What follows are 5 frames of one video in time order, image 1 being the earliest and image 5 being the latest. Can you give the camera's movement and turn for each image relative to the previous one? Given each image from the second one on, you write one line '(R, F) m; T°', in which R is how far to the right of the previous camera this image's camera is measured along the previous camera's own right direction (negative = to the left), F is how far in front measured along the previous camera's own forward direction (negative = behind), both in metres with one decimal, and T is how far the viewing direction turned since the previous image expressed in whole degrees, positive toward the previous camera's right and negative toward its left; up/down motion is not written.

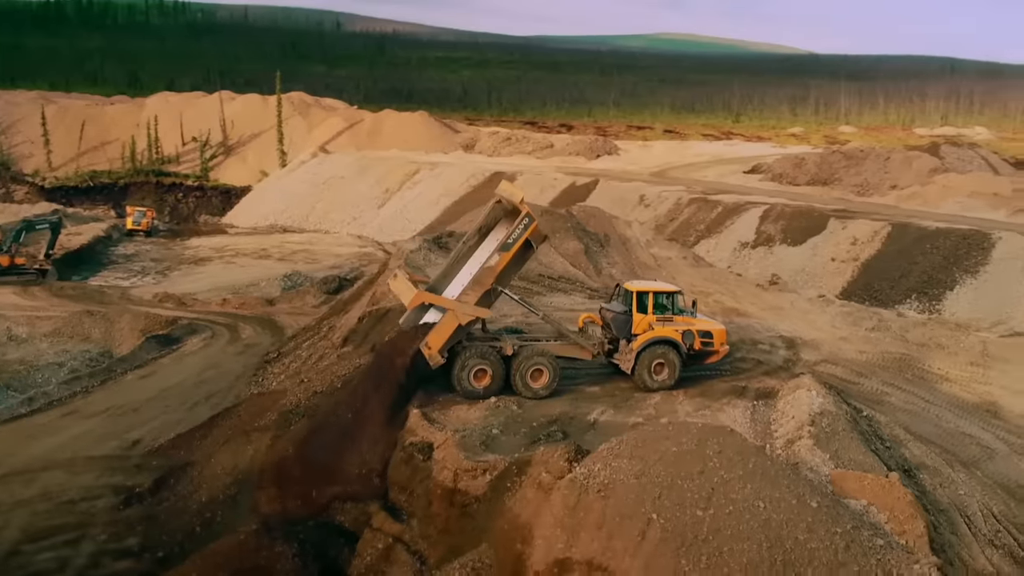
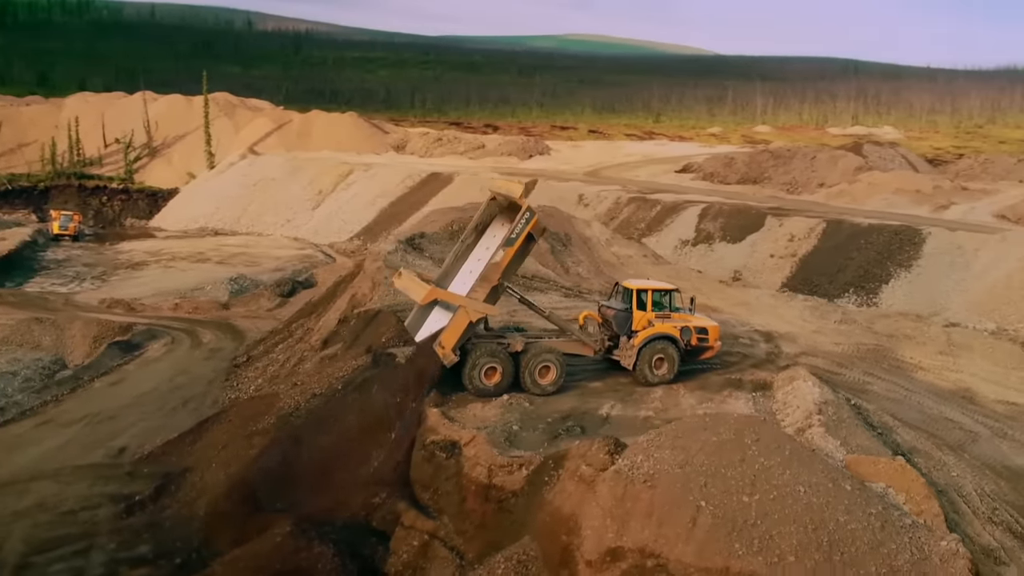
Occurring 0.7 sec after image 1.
(-0.8, -0.1) m; +5°
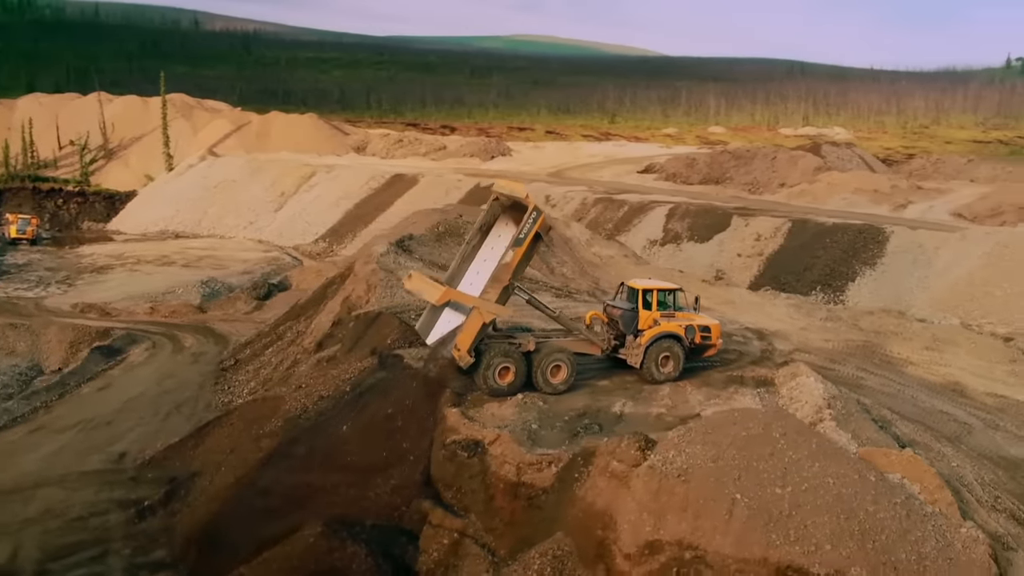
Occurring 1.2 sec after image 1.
(-0.5, -0.1) m; +3°
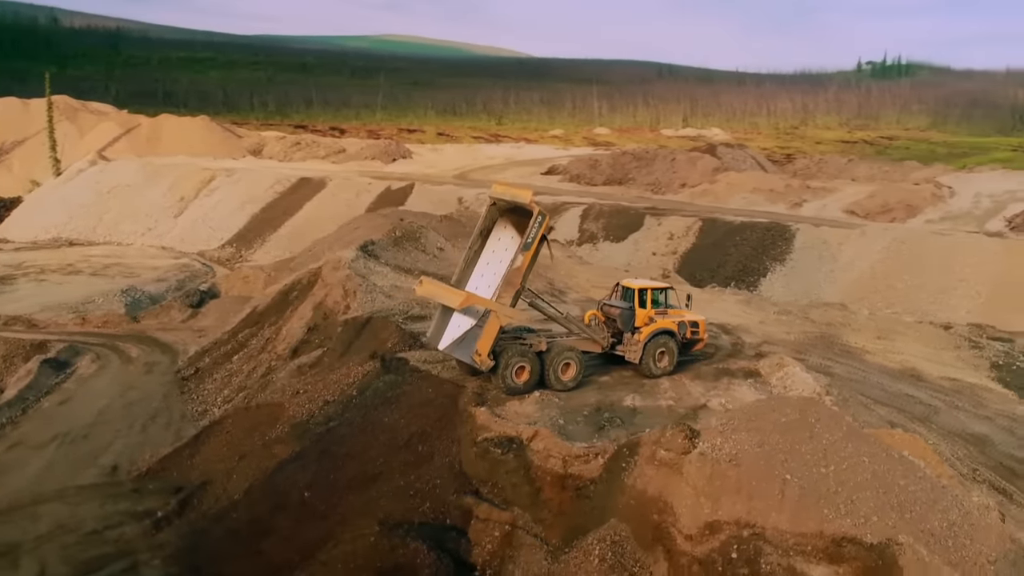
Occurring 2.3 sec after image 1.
(-1.2, -0.3) m; +7°
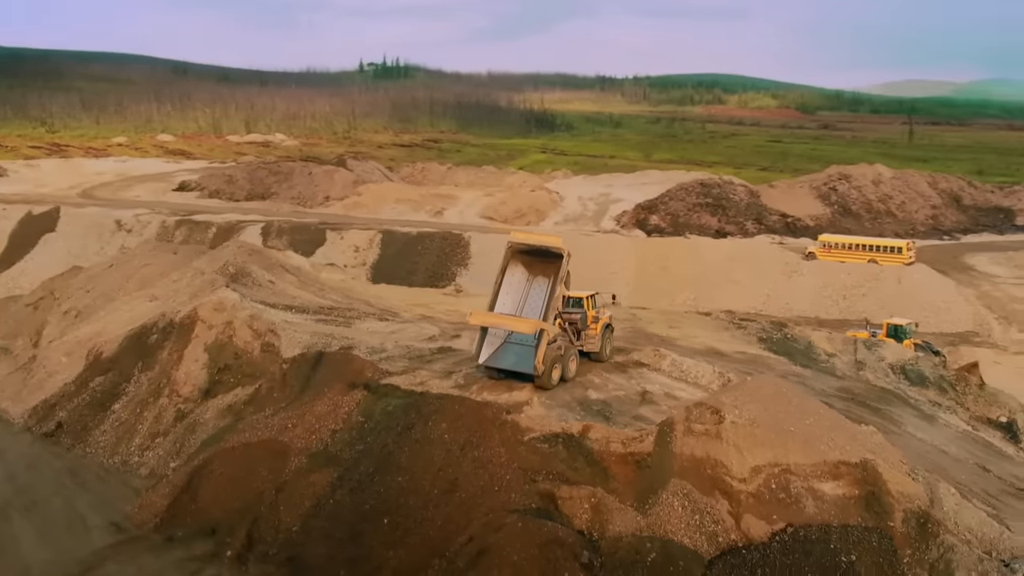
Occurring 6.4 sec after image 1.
(-4.9, -0.9) m; +27°
